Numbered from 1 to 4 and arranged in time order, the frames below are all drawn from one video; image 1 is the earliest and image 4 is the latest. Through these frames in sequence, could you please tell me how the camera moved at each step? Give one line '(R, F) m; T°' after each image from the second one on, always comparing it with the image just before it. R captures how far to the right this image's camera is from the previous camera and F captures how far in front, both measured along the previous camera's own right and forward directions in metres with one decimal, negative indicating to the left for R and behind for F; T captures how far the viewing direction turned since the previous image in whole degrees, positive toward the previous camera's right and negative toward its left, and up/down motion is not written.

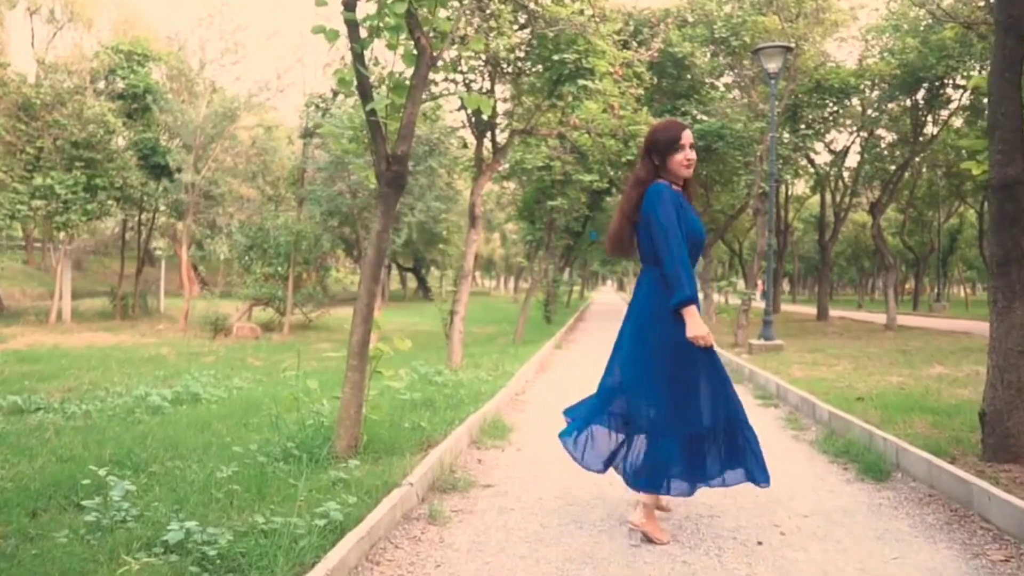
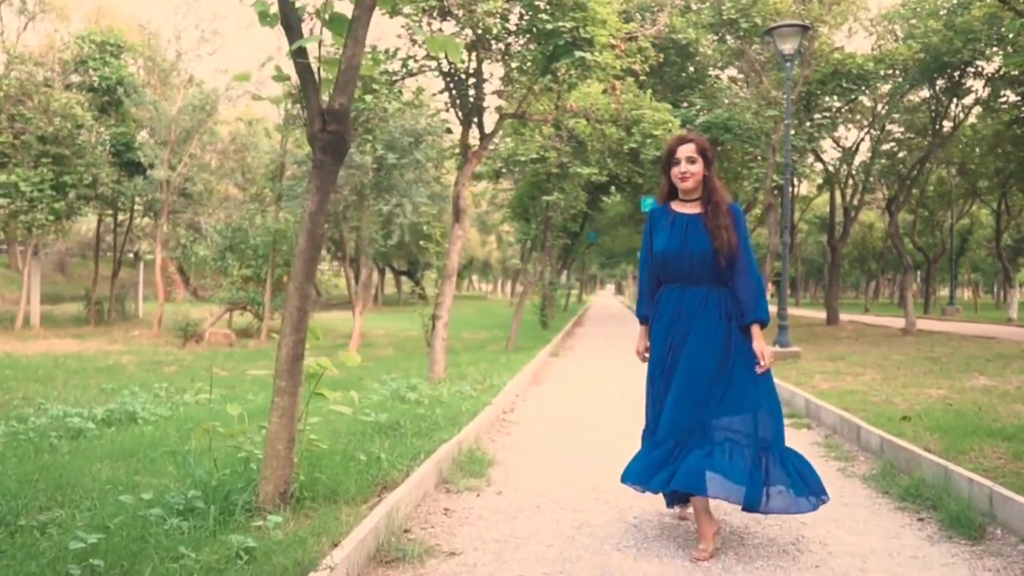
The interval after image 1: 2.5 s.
(+0.1, +1.5) m; 0°
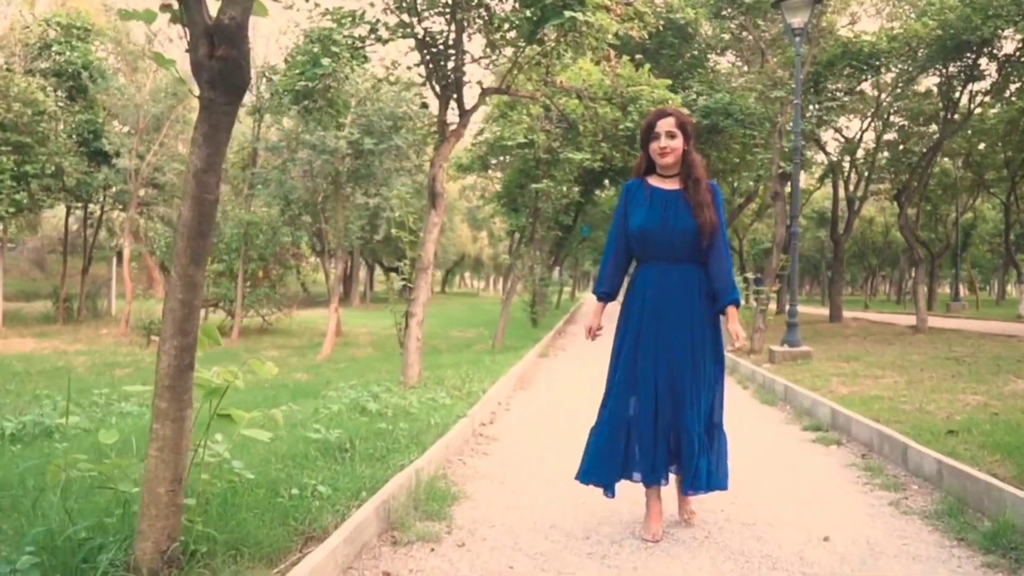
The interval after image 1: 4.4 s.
(+0.1, +1.3) m; 0°
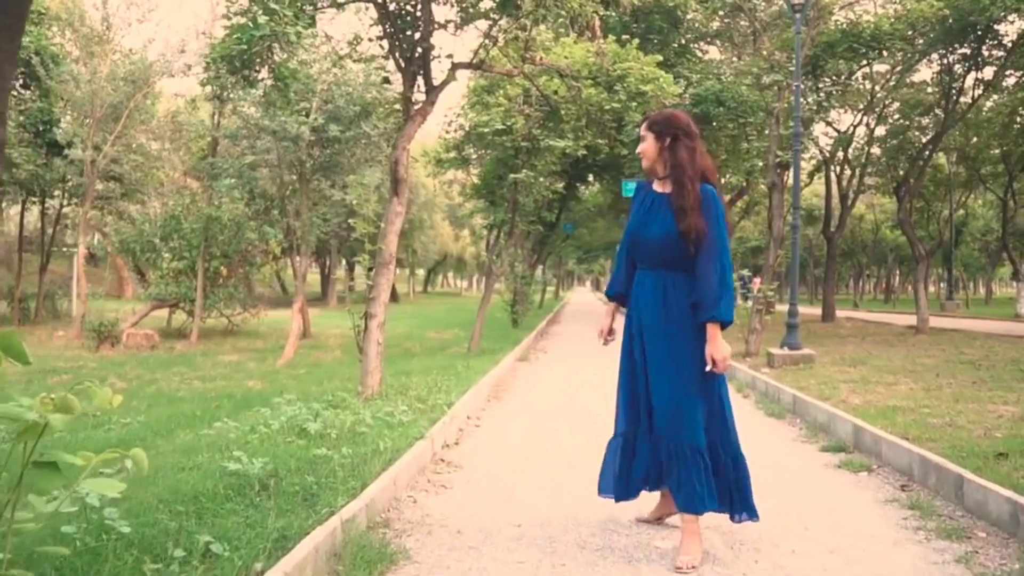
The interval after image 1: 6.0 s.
(+0.1, +1.2) m; +1°
